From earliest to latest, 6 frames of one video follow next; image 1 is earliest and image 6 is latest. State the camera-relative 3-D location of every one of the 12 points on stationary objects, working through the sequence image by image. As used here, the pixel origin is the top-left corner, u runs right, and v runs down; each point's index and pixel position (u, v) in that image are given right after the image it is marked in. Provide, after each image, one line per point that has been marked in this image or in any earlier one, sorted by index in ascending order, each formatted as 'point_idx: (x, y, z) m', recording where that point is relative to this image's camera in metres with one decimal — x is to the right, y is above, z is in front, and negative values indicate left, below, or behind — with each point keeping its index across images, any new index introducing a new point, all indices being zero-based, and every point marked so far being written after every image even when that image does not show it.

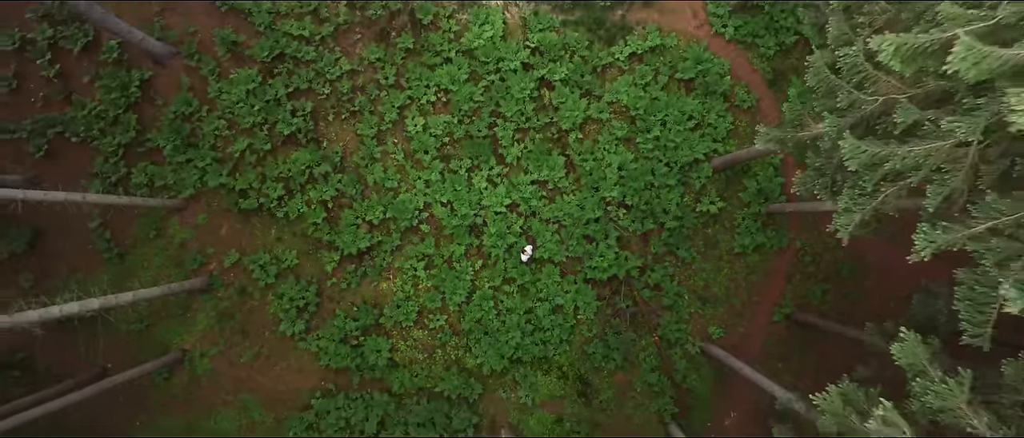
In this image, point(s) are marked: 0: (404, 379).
0: (-1.6, -2.4, +9.0) m
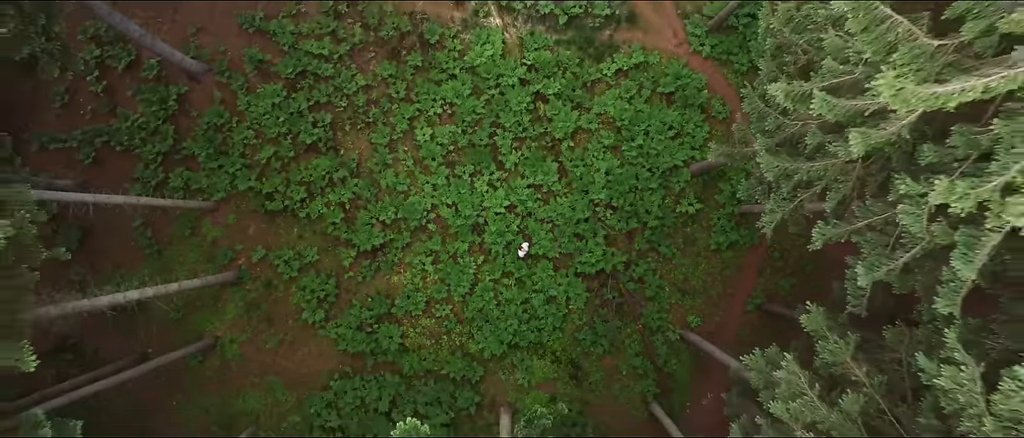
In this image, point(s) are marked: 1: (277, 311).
0: (-1.7, -2.4, +10.2) m
1: (-4.1, -1.6, +10.5) m
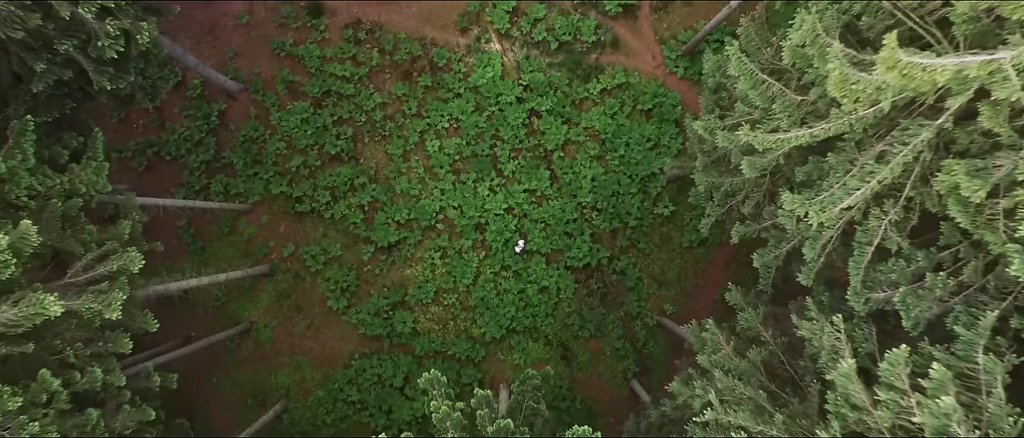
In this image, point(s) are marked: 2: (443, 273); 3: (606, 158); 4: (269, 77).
0: (-1.7, -2.5, +11.9) m
1: (-4.2, -1.6, +12.2) m
2: (-1.4, -1.1, +12.0) m
3: (+1.9, +1.2, +12.1) m
4: (-5.0, +2.9, +12.6) m
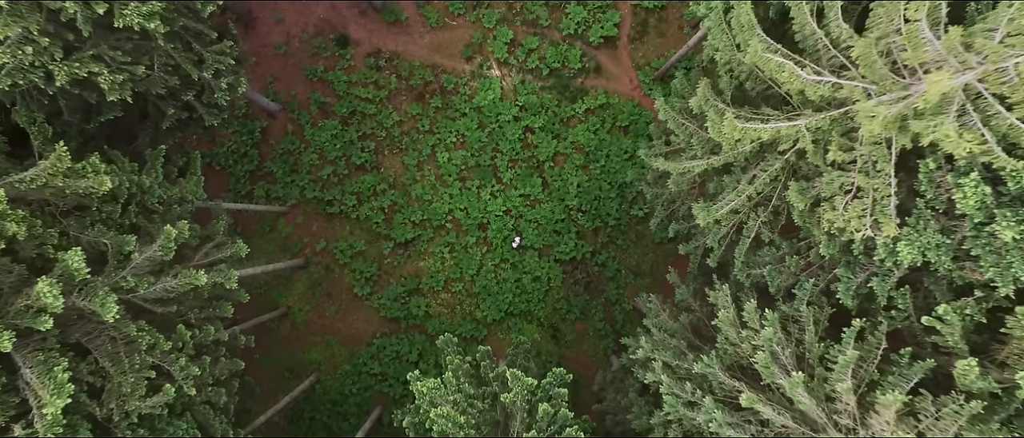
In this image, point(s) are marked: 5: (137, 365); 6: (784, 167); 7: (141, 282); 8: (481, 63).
0: (-1.8, -2.5, +14.3) m
1: (-4.2, -1.6, +14.6) m
2: (-1.4, -1.1, +14.4) m
3: (+1.8, +1.2, +14.5) m
4: (-5.1, +2.9, +14.9) m
5: (-4.2, -1.6, +6.9) m
6: (+3.0, +0.6, +6.7) m
7: (-4.2, -0.7, +6.8) m
8: (-0.7, +3.6, +14.1) m
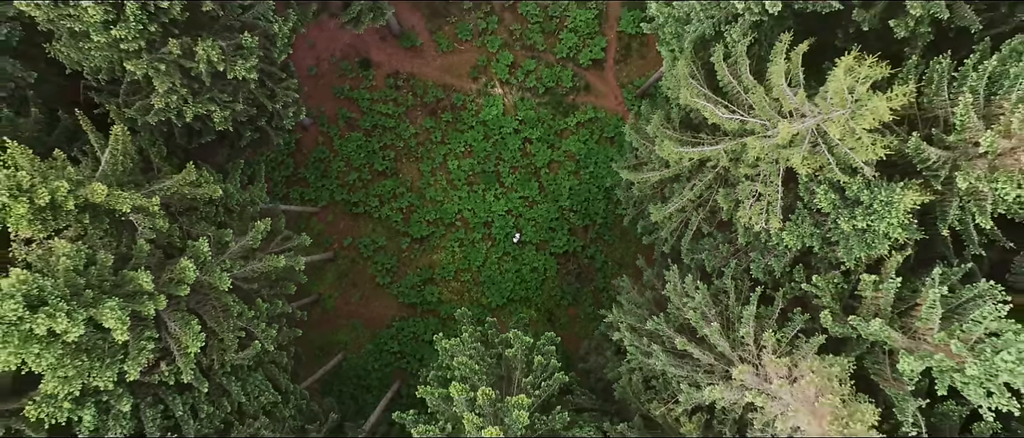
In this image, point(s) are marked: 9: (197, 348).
0: (-1.7, -2.4, +16.7) m
1: (-4.2, -1.6, +16.9) m
2: (-1.4, -1.0, +16.8) m
3: (+1.9, +1.3, +16.9) m
4: (-5.1, +3.0, +17.3) m
5: (-4.2, -1.6, +9.3) m
6: (+3.0, +0.6, +9.0) m
7: (-4.1, -0.7, +9.2) m
8: (-0.7, +3.6, +16.5) m
9: (-4.1, -1.7, +8.0) m
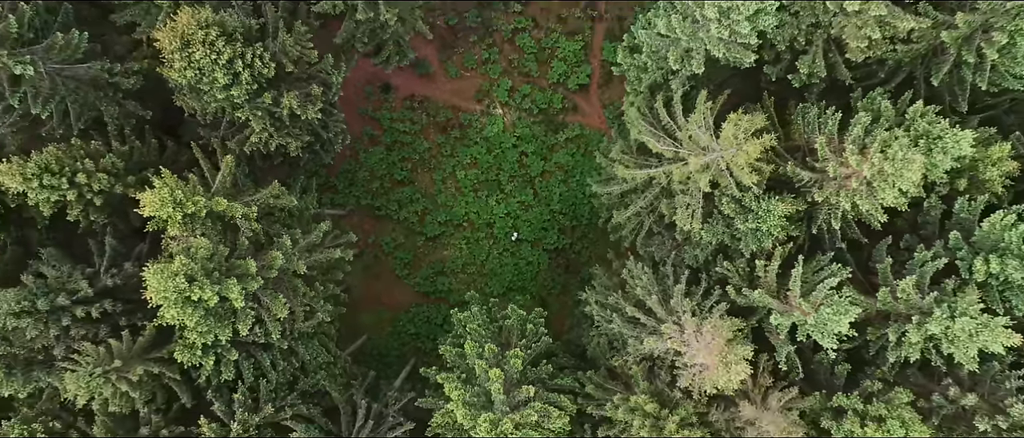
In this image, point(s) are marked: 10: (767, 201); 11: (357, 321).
0: (-1.8, -2.5, +19.8) m
1: (-4.2, -1.6, +20.1) m
2: (-1.4, -1.1, +19.9) m
3: (+1.8, +1.2, +20.0) m
4: (-5.1, +2.9, +20.5) m
5: (-4.2, -1.7, +12.4) m
6: (+2.9, +0.6, +12.2) m
7: (-4.2, -0.7, +12.4) m
8: (-0.7, +3.5, +19.6) m
9: (-4.1, -1.7, +11.1) m
10: (+4.3, +0.3, +10.4) m
11: (-5.0, -3.3, +19.9) m
